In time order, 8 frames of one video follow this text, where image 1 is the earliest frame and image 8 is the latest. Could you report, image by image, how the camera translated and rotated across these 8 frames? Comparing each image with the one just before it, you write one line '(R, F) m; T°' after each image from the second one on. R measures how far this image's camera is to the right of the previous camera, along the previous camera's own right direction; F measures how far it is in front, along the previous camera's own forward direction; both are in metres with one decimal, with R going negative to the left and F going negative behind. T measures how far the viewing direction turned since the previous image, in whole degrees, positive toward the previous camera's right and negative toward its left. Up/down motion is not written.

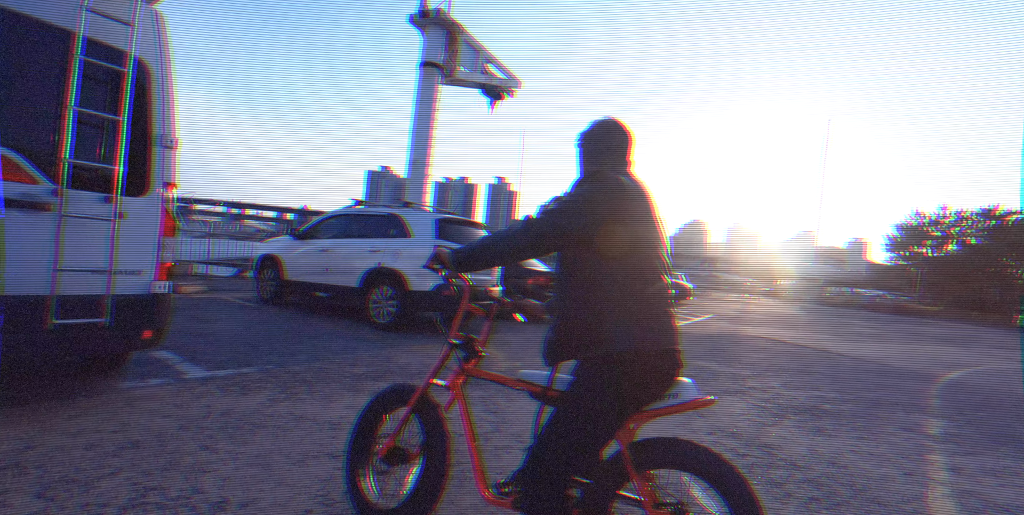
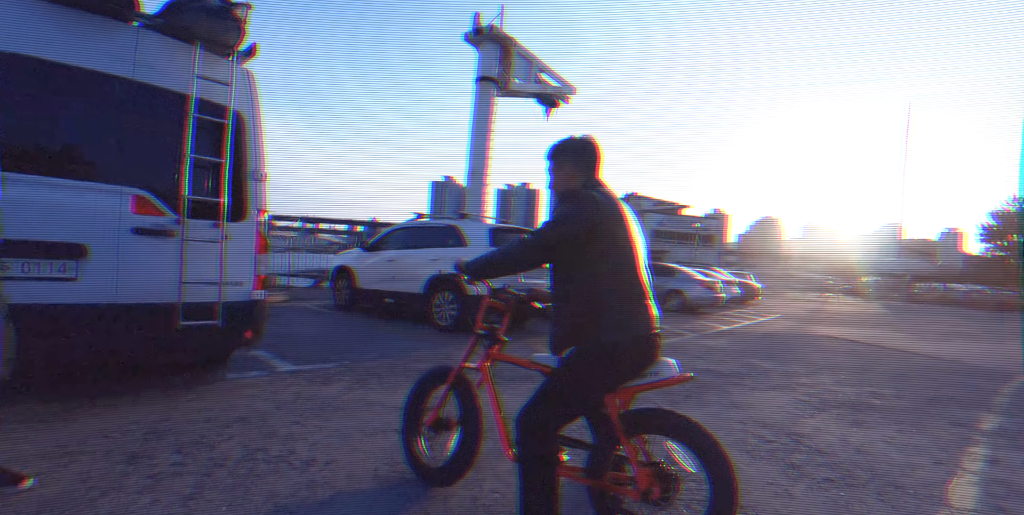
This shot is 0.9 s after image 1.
(+0.2, -0.4) m; -7°
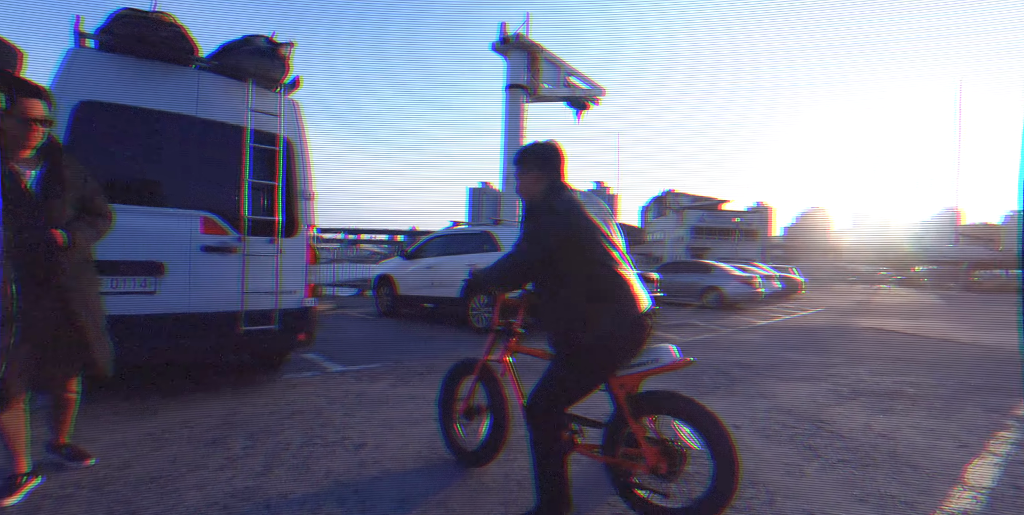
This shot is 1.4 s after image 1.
(+0.1, -0.3) m; -4°
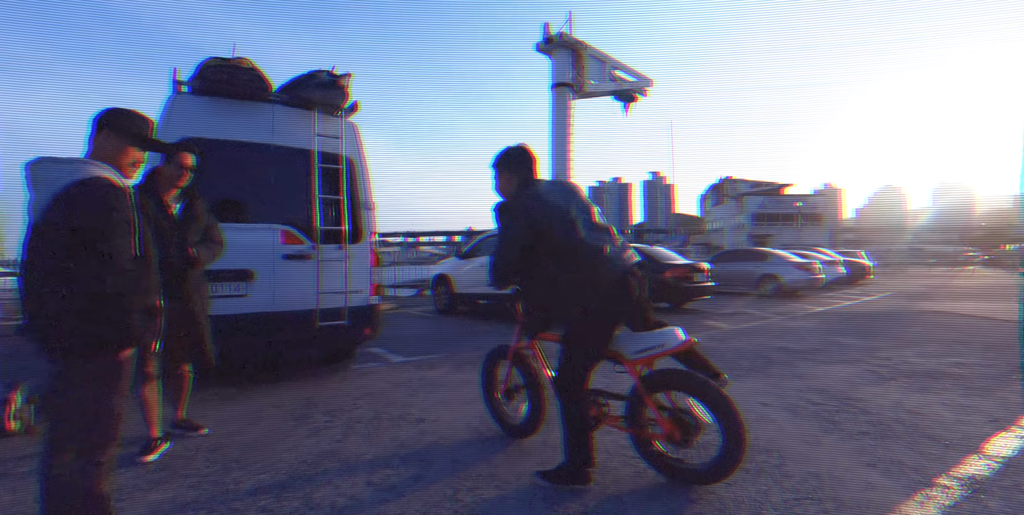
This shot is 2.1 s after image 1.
(+0.2, -0.4) m; -6°
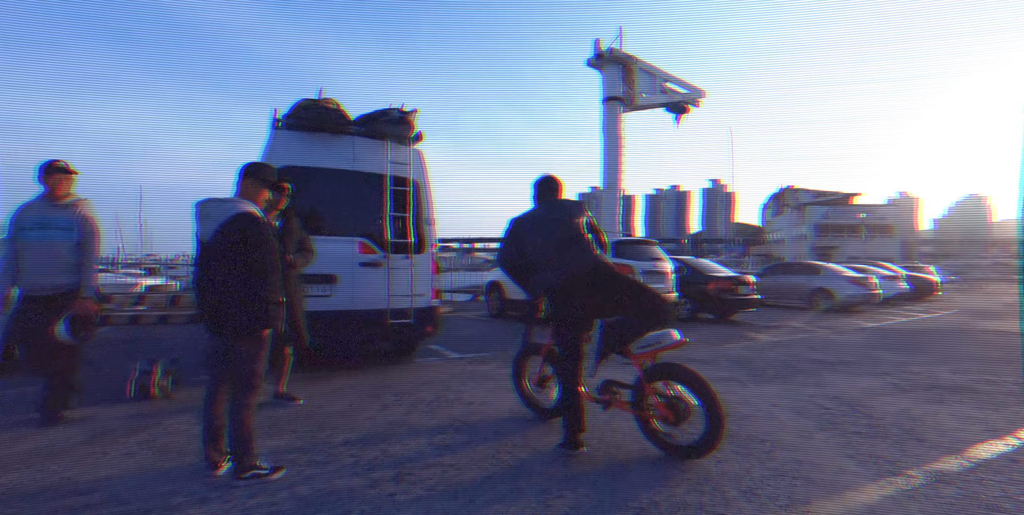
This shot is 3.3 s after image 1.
(+0.1, -0.7) m; -6°
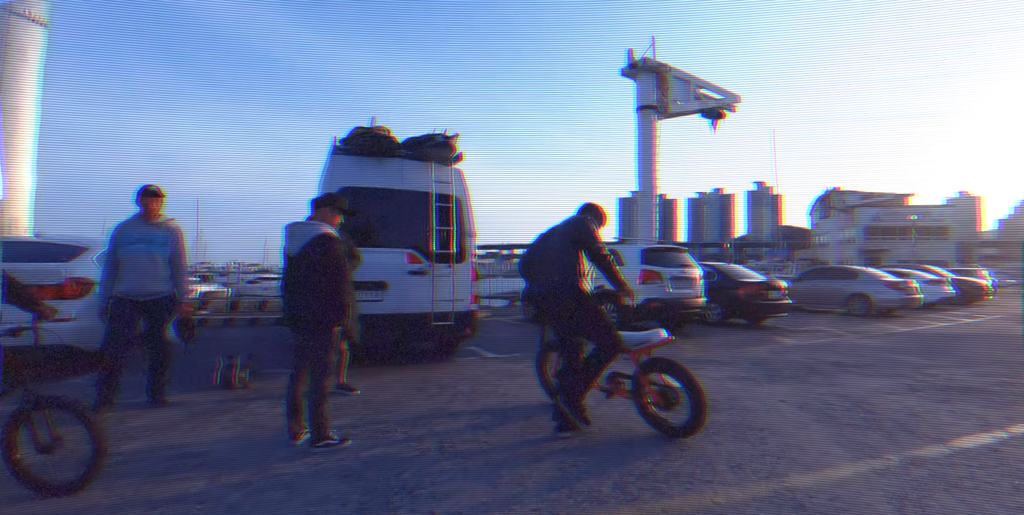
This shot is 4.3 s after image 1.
(+0.1, -0.6) m; -4°
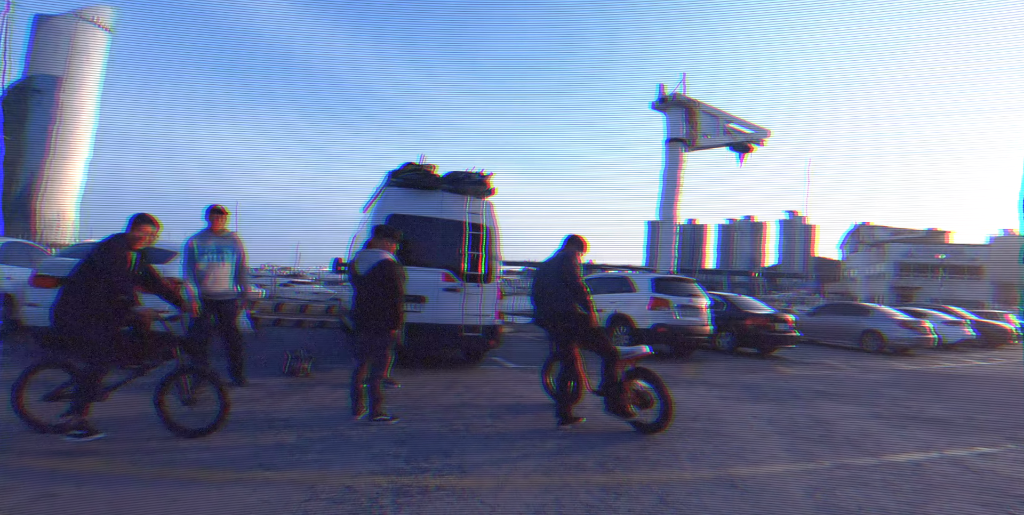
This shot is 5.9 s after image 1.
(+0.1, -1.0) m; -3°
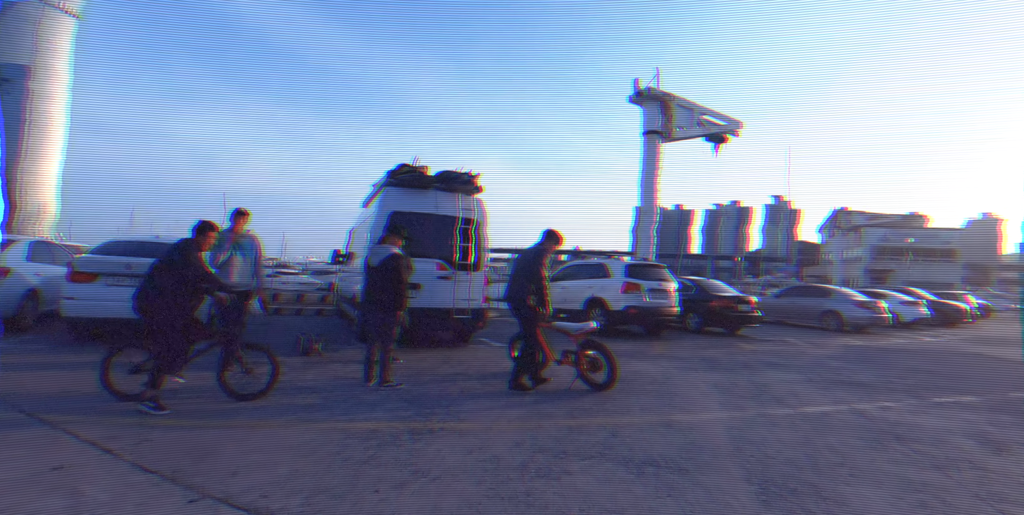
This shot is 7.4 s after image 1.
(0.0, -1.0) m; +1°
